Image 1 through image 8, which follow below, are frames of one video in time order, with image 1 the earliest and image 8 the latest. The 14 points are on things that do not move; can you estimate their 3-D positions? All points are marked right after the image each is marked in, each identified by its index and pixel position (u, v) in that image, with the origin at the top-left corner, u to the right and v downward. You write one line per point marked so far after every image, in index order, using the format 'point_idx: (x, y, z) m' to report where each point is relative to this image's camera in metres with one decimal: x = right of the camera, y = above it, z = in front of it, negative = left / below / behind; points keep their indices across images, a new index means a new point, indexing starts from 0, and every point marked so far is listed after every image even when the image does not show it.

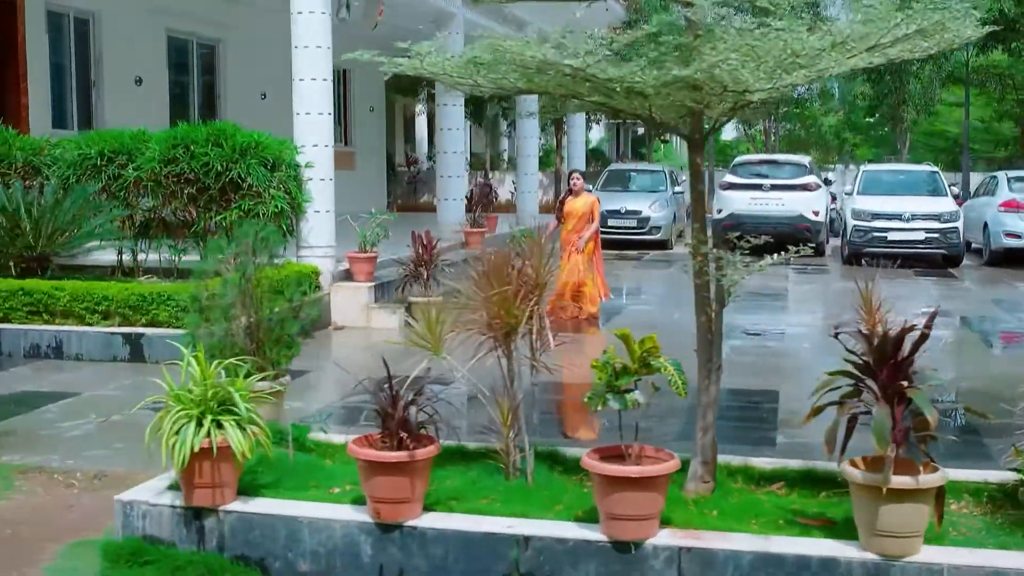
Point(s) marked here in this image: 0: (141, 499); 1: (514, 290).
0: (-1.3, -0.8, +4.6) m
1: (0.0, 0.0, +4.7) m
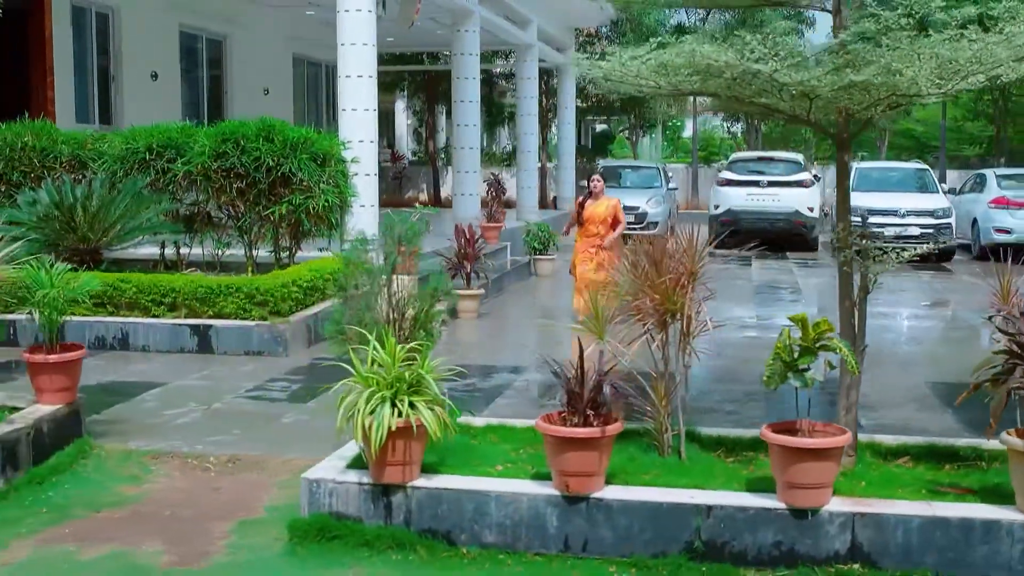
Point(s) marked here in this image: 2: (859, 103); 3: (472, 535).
0: (-0.7, -0.7, +4.9) m
1: (+0.6, 0.0, +5.0) m
2: (+1.3, +0.7, +4.7) m
3: (-0.1, -0.9, +4.7) m
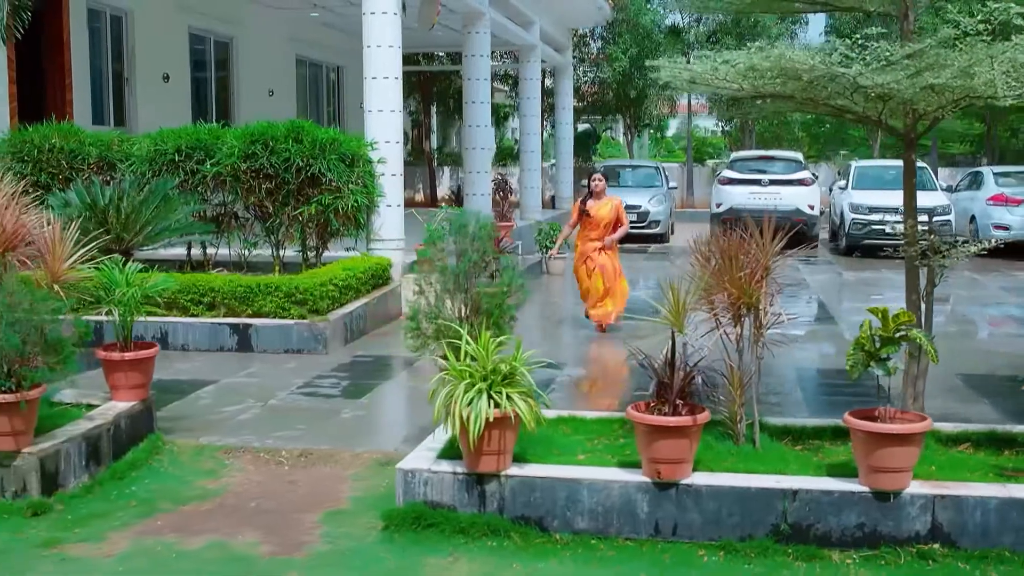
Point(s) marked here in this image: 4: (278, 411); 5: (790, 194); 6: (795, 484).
0: (-0.4, -0.7, +5.0) m
1: (+1.0, +0.1, +5.2) m
2: (+1.6, +0.7, +4.9) m
3: (+0.2, -0.9, +4.9) m
4: (-1.3, -0.7, +7.0) m
5: (+3.2, +1.1, +15.0) m
6: (+1.1, -0.7, +4.8) m
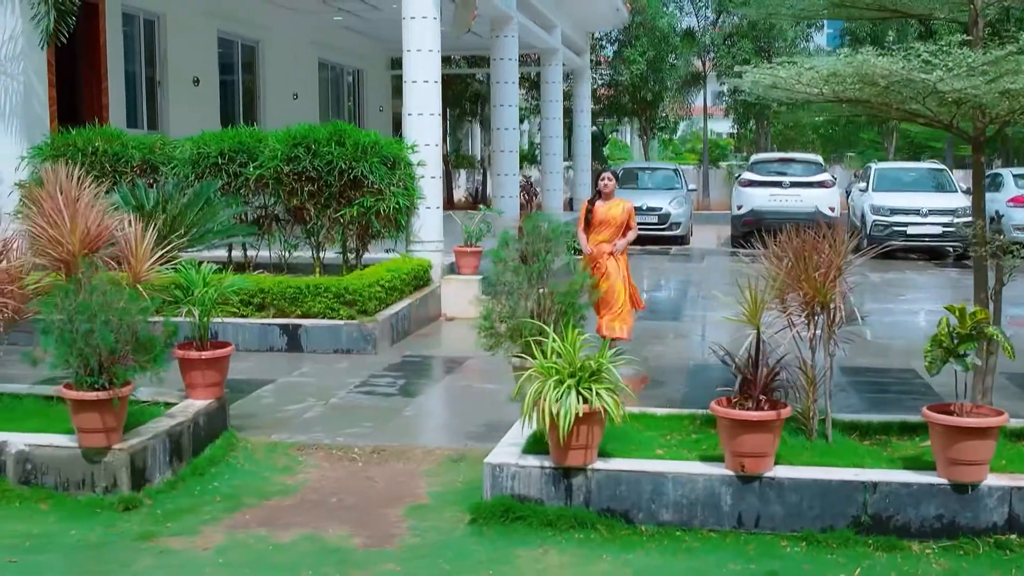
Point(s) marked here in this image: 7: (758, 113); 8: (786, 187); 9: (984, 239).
0: (0.0, -0.7, +5.2) m
1: (+1.3, +0.1, +5.4) m
2: (+1.9, +0.7, +5.0) m
3: (+0.5, -0.9, +5.1) m
4: (-0.9, -0.7, +7.2) m
5: (+3.5, +1.1, +15.1) m
6: (+1.4, -0.7, +5.0) m
7: (+3.8, +2.7, +19.9) m
8: (+3.3, +1.2, +15.3) m
9: (+2.0, +0.2, +5.4) m
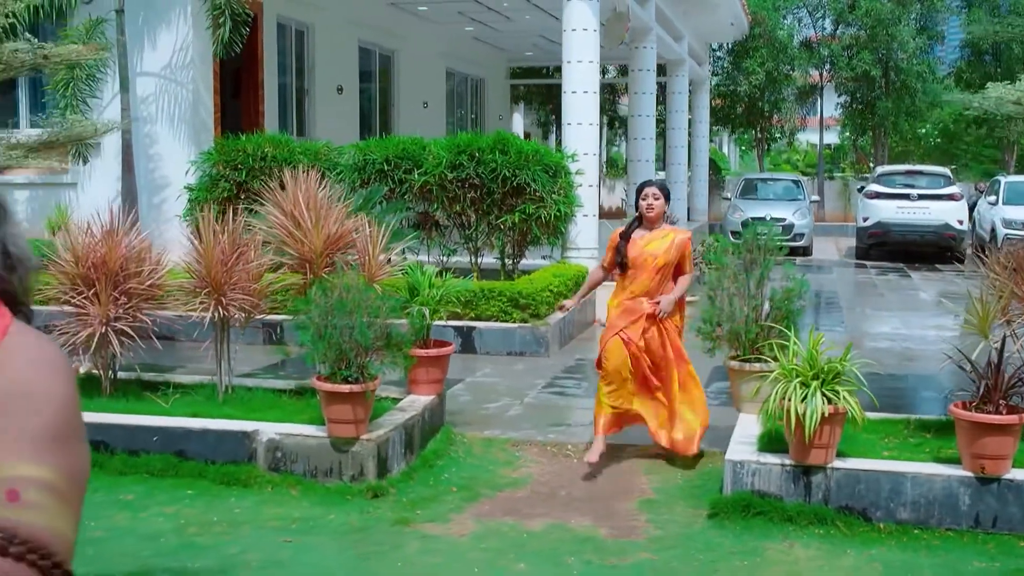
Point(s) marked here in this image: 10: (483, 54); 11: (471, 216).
0: (+1.0, -0.7, +5.4) m
1: (+2.3, 0.0, +5.5) m
2: (+2.9, +0.6, +5.2) m
3: (+1.5, -0.9, +5.3) m
4: (+0.2, -0.7, +7.5) m
5: (+5.0, +0.9, +15.2) m
6: (+2.4, -0.8, +5.1) m
7: (+5.6, +2.5, +19.9) m
8: (+4.8, +1.1, +15.4) m
9: (+3.0, +0.2, +5.5) m
10: (-0.4, +3.4, +18.7) m
11: (-0.3, +0.6, +10.6) m
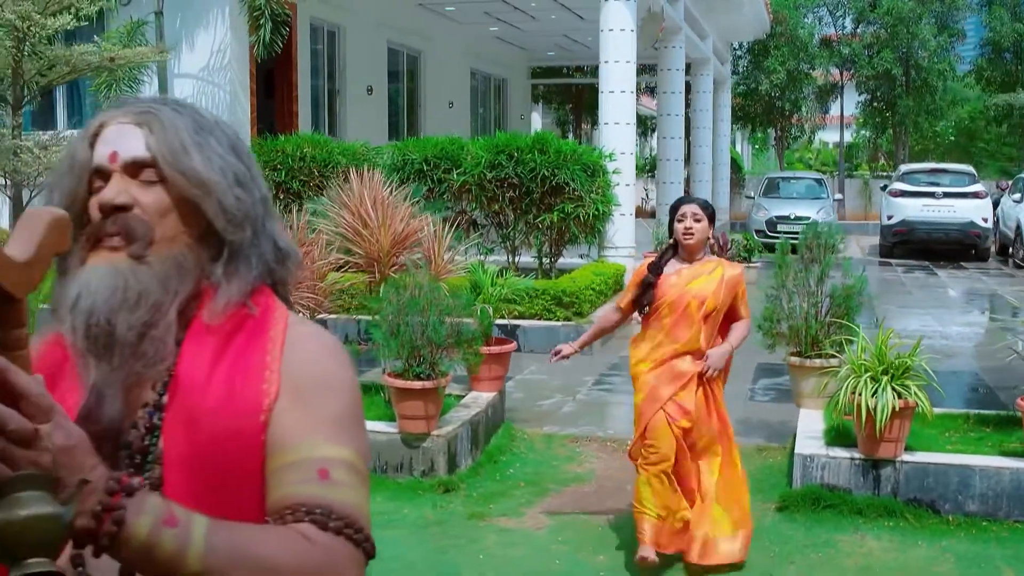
0: (+1.3, -0.7, +5.5) m
1: (+2.6, 0.0, +5.6) m
2: (+3.2, +0.7, +5.3) m
3: (+1.8, -0.9, +5.3) m
4: (+0.5, -0.7, +7.5) m
5: (+5.4, +1.0, +15.3) m
6: (+2.7, -0.7, +5.2) m
7: (+5.9, +2.6, +20.0) m
8: (+5.1, +1.1, +15.5) m
9: (+3.3, +0.2, +5.6) m
10: (-0.1, +3.4, +18.8) m
11: (0.0, +0.6, +10.7) m
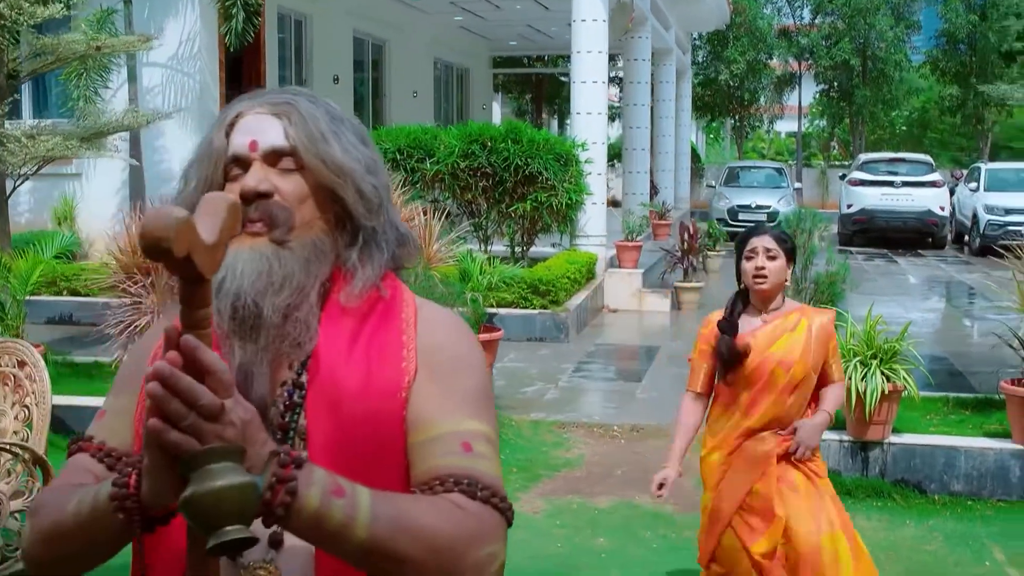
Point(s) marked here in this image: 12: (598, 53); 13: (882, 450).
0: (+1.3, -0.6, +5.6) m
1: (+2.6, +0.1, +5.8) m
2: (+3.2, +0.7, +5.5) m
3: (+1.8, -0.8, +5.5) m
4: (+0.4, -0.6, +7.6) m
5: (+5.0, +1.1, +15.5) m
6: (+2.7, -0.7, +5.4) m
7: (+5.3, +2.8, +20.3) m
8: (+4.7, +1.2, +15.7) m
9: (+3.3, +0.3, +5.8) m
10: (-0.6, +3.6, +18.9) m
11: (-0.2, +0.7, +10.8) m
12: (+0.7, +2.0, +10.8) m
13: (+1.6, -0.7, +5.5) m
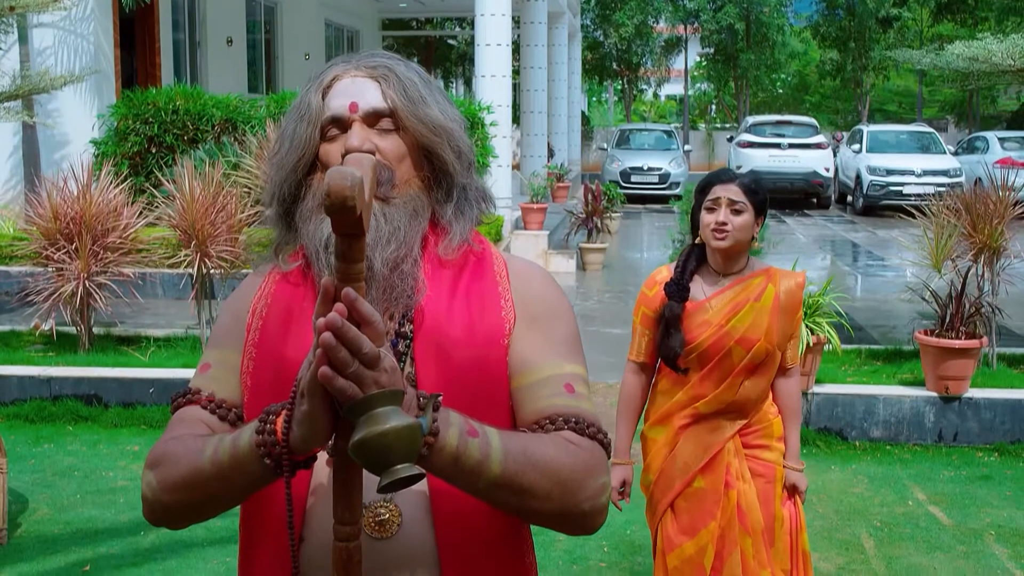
0: (+1.0, -0.5, +5.9) m
1: (+2.3, +0.3, +6.1) m
2: (+3.0, +0.9, +5.8) m
3: (+1.6, -0.6, +5.8) m
4: (-0.1, -0.4, +7.8) m
5: (+3.7, +1.6, +16.0) m
6: (+2.4, -0.5, +5.8) m
7: (+3.6, +3.4, +20.7) m
8: (+3.4, +1.8, +16.2) m
9: (+3.0, +0.5, +6.2) m
10: (-2.2, +4.1, +18.7) m
11: (-1.0, +1.0, +10.8) m
12: (-0.1, +2.3, +10.9) m
13: (+1.3, -0.5, +5.8) m
